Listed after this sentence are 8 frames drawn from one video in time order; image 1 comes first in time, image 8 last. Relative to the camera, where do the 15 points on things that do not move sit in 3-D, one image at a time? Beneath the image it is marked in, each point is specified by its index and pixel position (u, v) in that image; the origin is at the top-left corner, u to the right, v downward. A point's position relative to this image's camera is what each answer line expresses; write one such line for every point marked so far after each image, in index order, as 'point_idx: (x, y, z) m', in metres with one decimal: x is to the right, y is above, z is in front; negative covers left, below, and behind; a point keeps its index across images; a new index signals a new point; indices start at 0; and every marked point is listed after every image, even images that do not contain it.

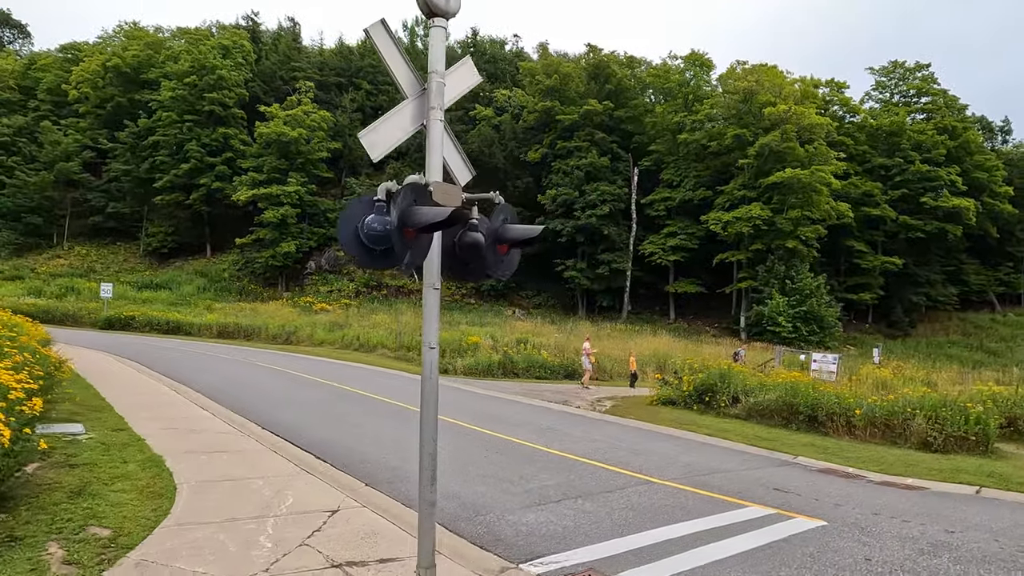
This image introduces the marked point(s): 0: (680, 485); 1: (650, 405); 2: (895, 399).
0: (+1.7, -2.0, +6.8) m
1: (+2.8, -2.3, +13.2) m
2: (+6.3, -1.8, +11.0) m
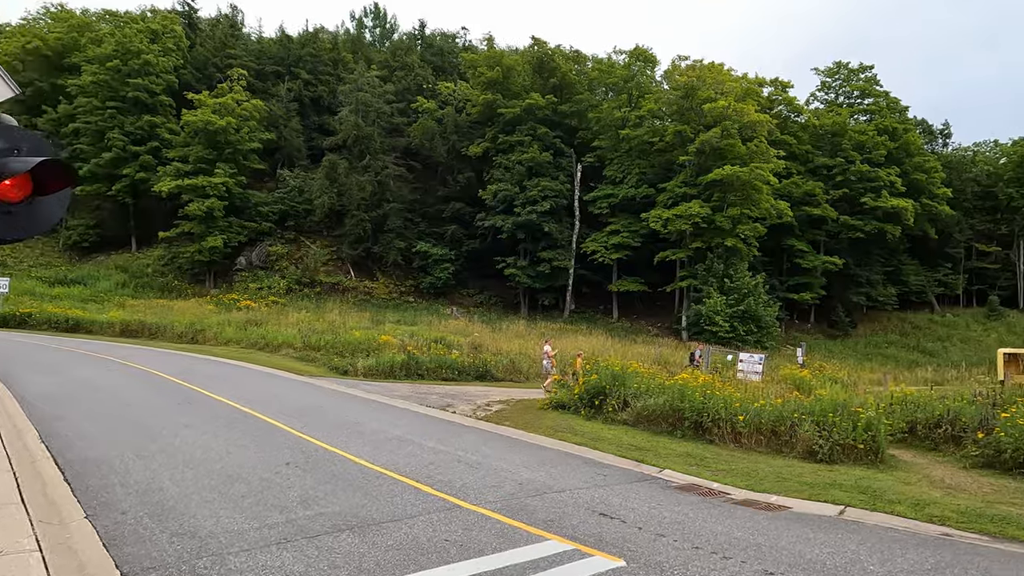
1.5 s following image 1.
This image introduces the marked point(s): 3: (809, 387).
0: (-0.2, -1.9, +5.7) m
1: (+0.5, -2.2, +12.2) m
2: (+4.2, -1.7, +10.1) m
3: (+6.8, -2.3, +15.1) m
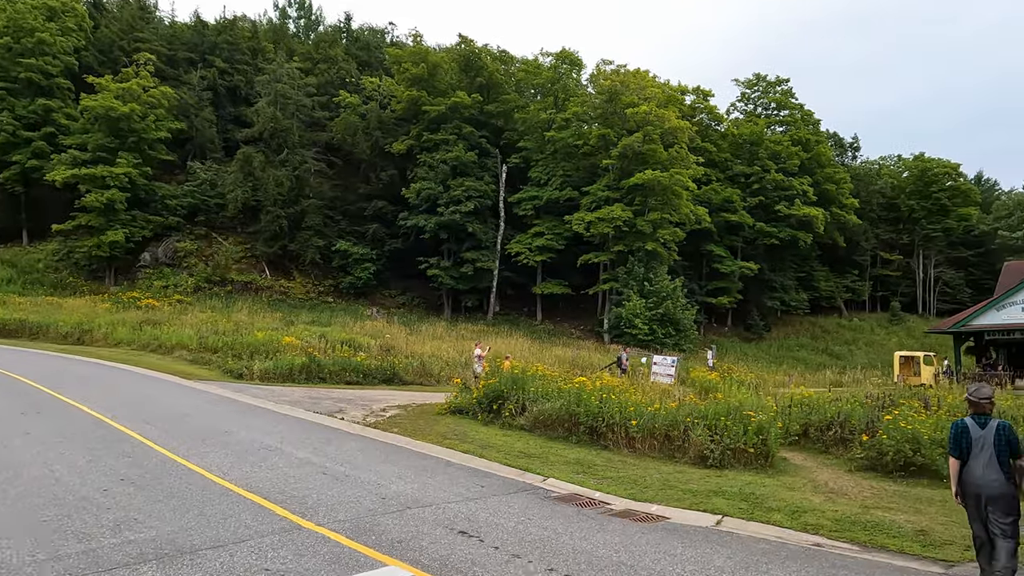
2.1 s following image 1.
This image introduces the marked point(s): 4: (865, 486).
0: (-1.4, -1.9, +5.1) m
1: (-1.3, -2.2, +11.6) m
2: (+2.5, -1.7, +9.9) m
3: (+4.7, -2.3, +15.1) m
4: (+4.0, -2.3, +7.6) m
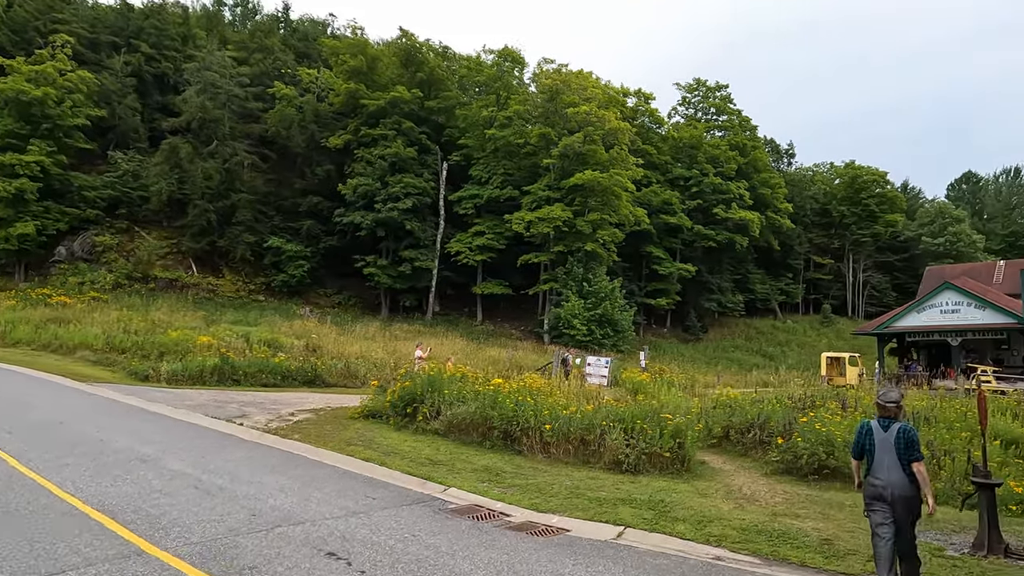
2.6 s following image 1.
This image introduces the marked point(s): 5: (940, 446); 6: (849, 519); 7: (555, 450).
0: (-2.2, -1.8, +4.5) m
1: (-2.7, -2.2, +11.0) m
2: (+1.3, -1.7, +9.5) m
3: (+3.0, -2.3, +14.9) m
4: (+3.0, -2.3, +7.4) m
5: (+5.4, -2.0, +8.4) m
6: (+3.1, -2.1, +6.1) m
7: (+0.6, -2.1, +8.6) m
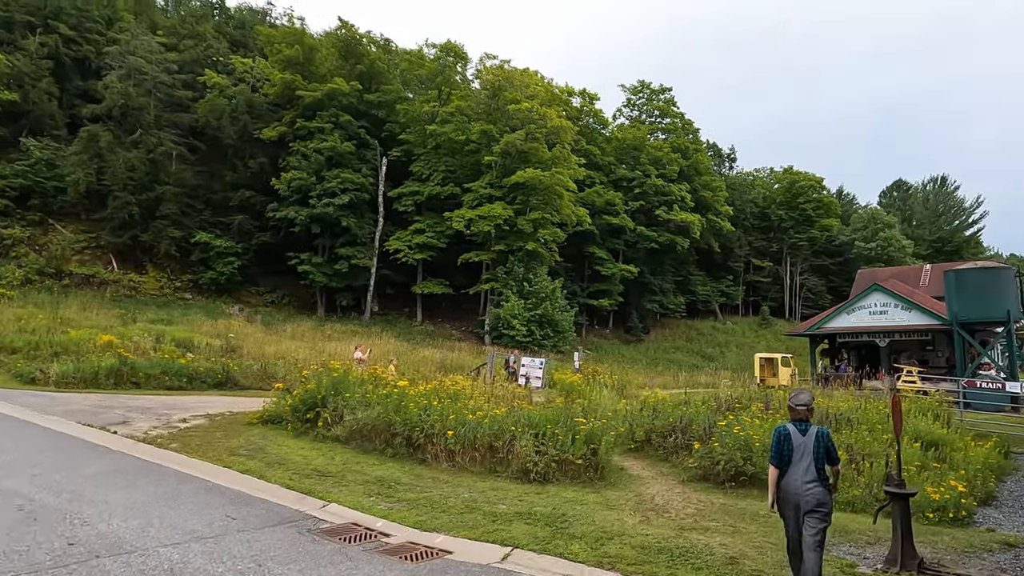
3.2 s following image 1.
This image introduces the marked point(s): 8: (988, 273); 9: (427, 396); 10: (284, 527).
0: (-3.1, -1.7, +3.6) m
1: (-4.0, -2.1, +10.0) m
2: (0.0, -1.6, +8.9) m
3: (+1.3, -2.3, +14.4) m
4: (+1.9, -2.2, +6.9) m
5: (+4.2, -2.0, +8.1) m
6: (+2.1, -2.1, +5.7) m
7: (-0.6, -2.0, +7.9) m
8: (+13.7, +0.4, +19.0) m
9: (-1.2, -1.5, +9.2) m
10: (-1.9, -2.0, +5.5) m
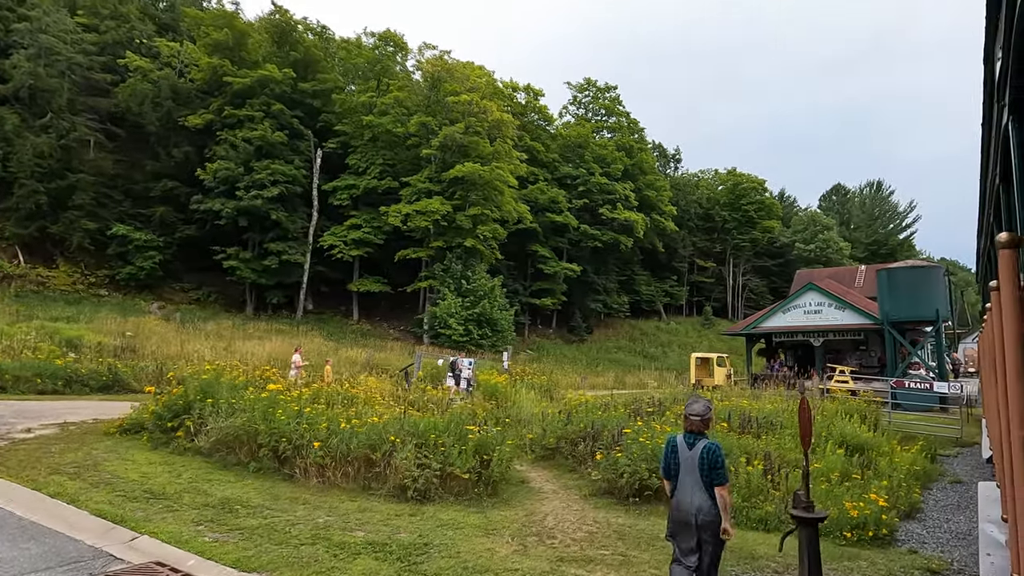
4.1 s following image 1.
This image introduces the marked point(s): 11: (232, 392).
0: (-4.0, -1.6, +2.4) m
1: (-5.4, -1.9, +8.7) m
2: (-1.3, -1.5, +7.9) m
3: (-0.4, -2.2, +13.5) m
4: (+0.7, -2.1, +6.0) m
5: (+3.0, -1.9, +7.4) m
6: (+1.0, -2.0, +4.8) m
7: (-1.9, -1.9, +6.9) m
8: (+11.6, +0.5, +19.0) m
9: (-2.5, -1.4, +8.2) m
10: (-3.0, -1.8, +4.4) m
11: (-3.6, -1.4, +8.6) m
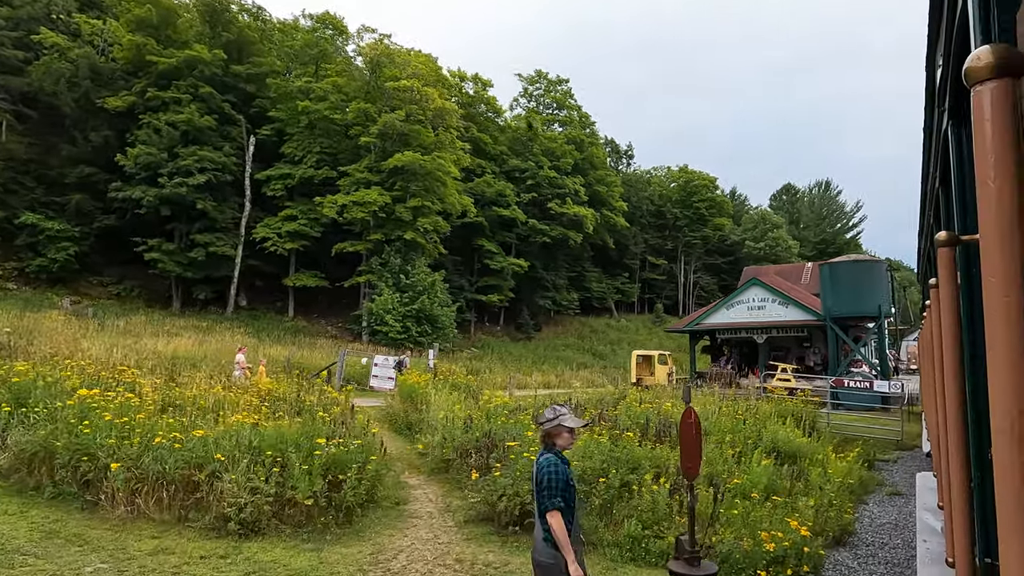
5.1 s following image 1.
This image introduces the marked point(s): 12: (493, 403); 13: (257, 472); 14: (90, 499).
0: (-5.0, -1.4, +0.9) m
1: (-6.7, -1.8, +7.2) m
2: (-2.5, -1.4, +6.6) m
3: (-2.0, -2.0, +12.2) m
4: (-0.5, -2.0, +4.8) m
5: (+1.7, -1.7, +6.3) m
6: (-0.1, -1.8, +3.6) m
7: (-3.1, -1.8, +5.5) m
8: (+9.7, +0.6, +18.4) m
9: (-3.8, -1.2, +6.8) m
10: (-4.0, -1.7, +2.9) m
11: (-4.9, -1.2, +7.1) m
12: (-0.3, -2.0, +11.7) m
13: (-2.1, -1.5, +5.5) m
14: (-3.6, -1.8, +5.7) m
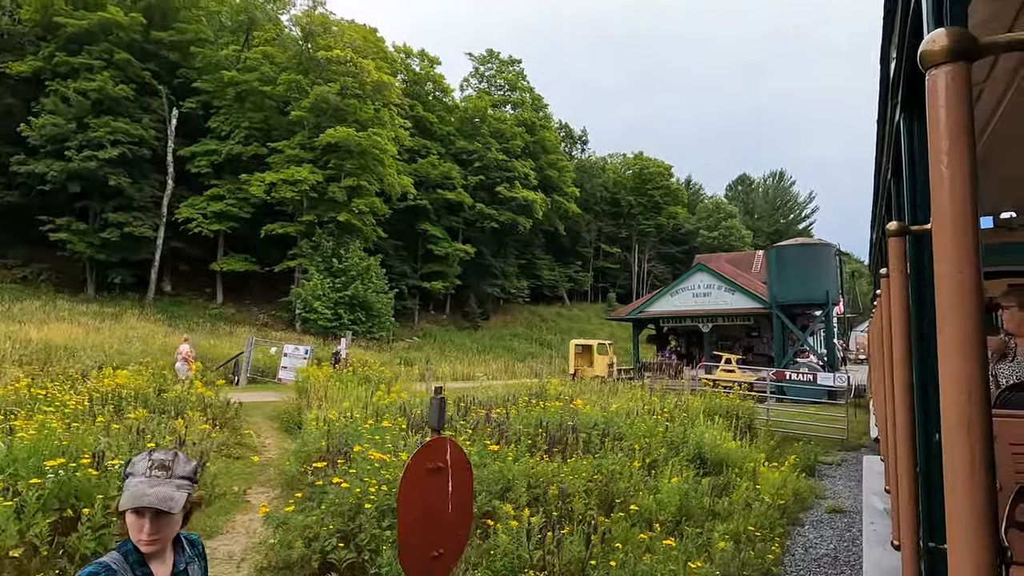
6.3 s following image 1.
0: (-5.9, -1.2, -0.9) m
1: (-8.0, -1.5, +5.2) m
2: (-3.8, -1.1, +4.9) m
3: (-3.5, -1.7, +10.5) m
4: (-1.6, -1.7, +3.3) m
5: (+0.5, -1.5, +4.9) m
6: (-1.1, -1.6, +2.1) m
7: (-4.2, -1.5, +3.8) m
8: (+7.8, +1.0, +17.3) m
9: (-5.0, -1.0, +5.0) m
10: (-5.0, -1.5, +1.2) m
11: (-6.1, -0.9, +5.3) m
12: (-1.8, -1.7, +10.2) m
13: (-3.3, -1.3, +3.8) m
14: (-4.8, -1.5, +4.0) m
